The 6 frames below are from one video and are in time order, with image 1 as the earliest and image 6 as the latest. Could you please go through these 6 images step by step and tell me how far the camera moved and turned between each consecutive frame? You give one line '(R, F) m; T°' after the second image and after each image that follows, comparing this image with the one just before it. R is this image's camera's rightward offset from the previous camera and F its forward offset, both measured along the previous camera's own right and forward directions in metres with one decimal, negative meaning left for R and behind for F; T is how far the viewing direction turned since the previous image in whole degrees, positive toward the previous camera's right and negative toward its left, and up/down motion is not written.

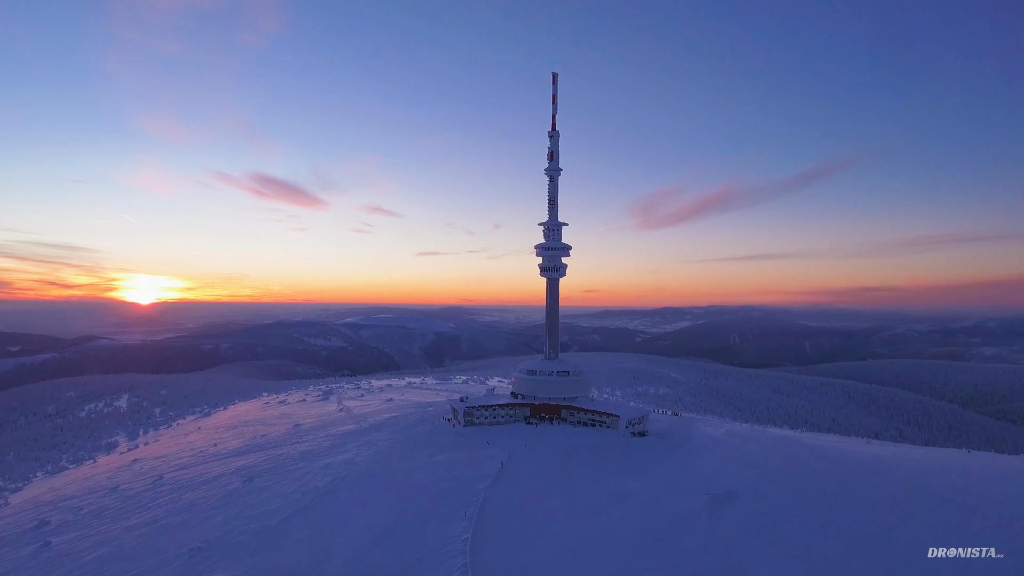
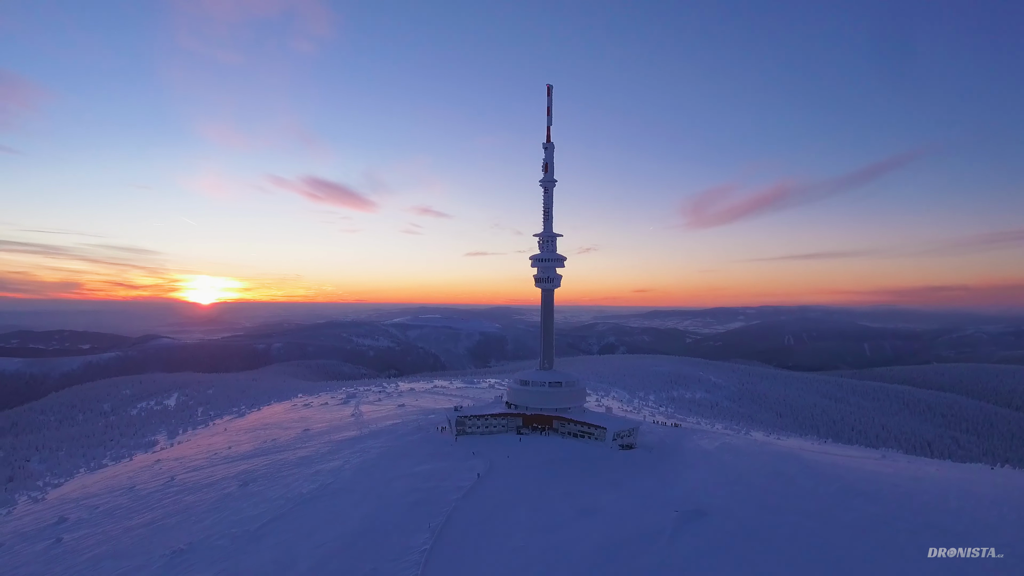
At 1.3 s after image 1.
(+2.1, -0.3) m; -4°
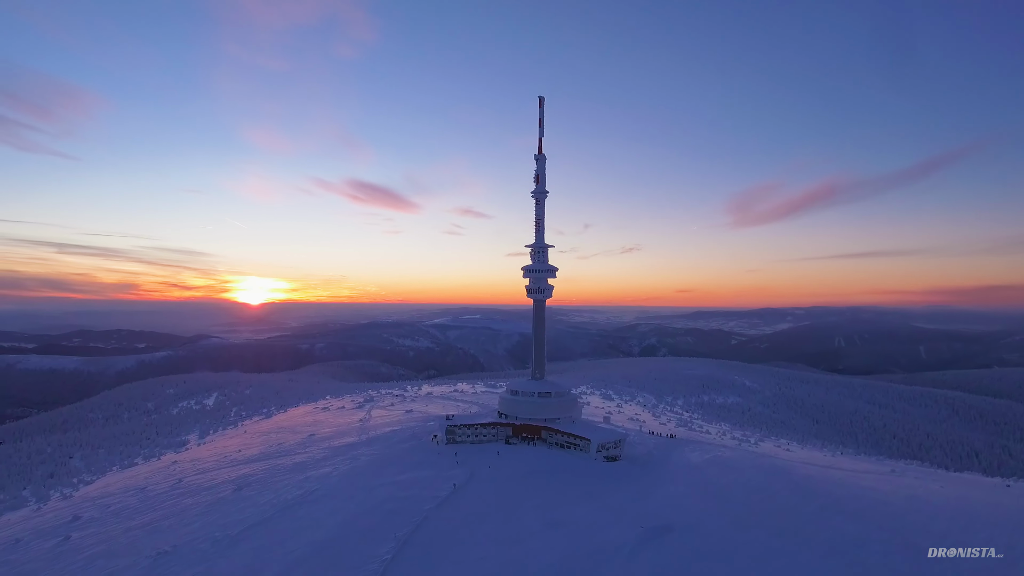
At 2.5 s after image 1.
(+2.0, -0.3) m; -3°
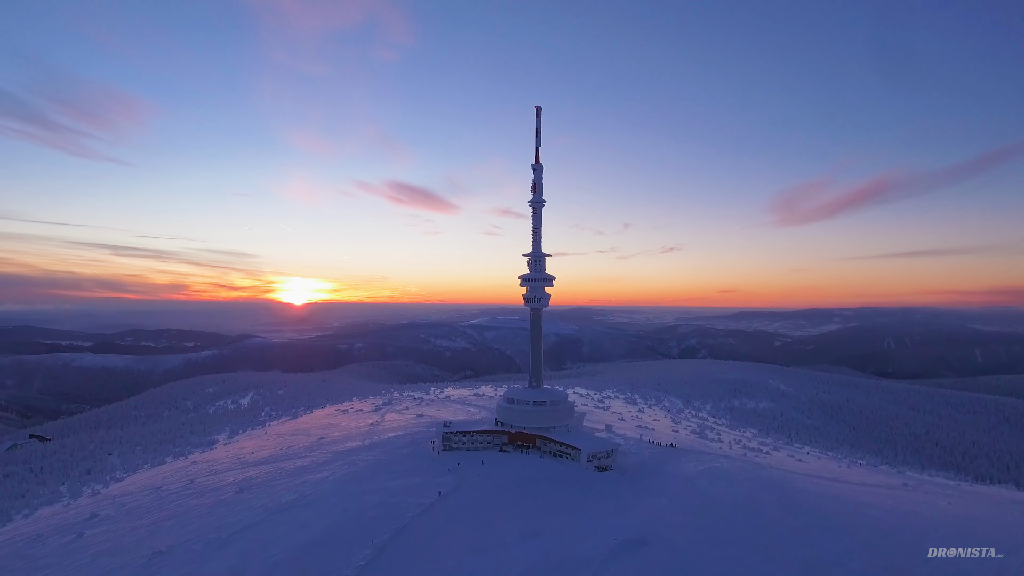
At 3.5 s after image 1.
(+1.7, -0.2) m; -3°
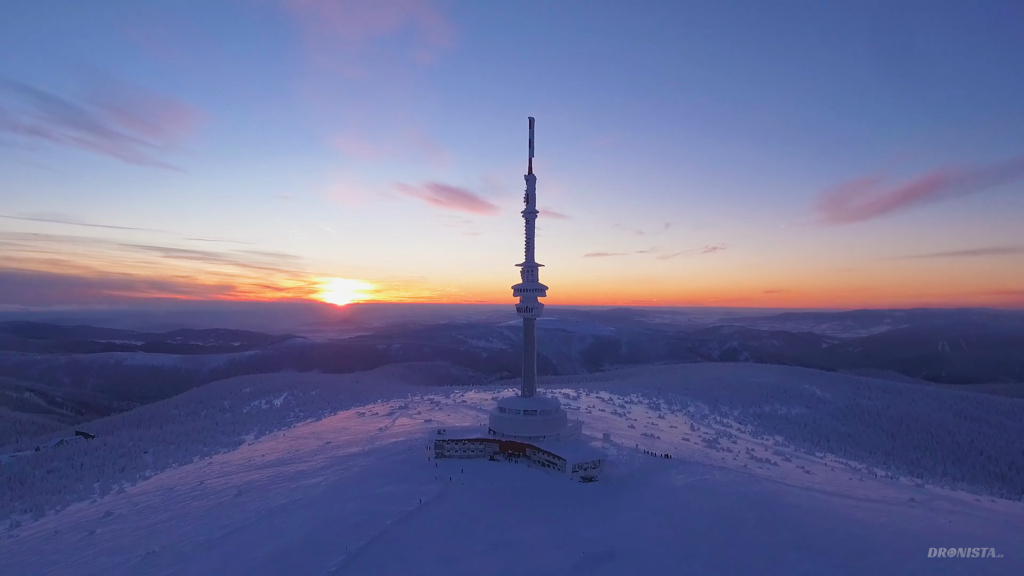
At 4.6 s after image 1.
(+1.9, -0.3) m; -3°
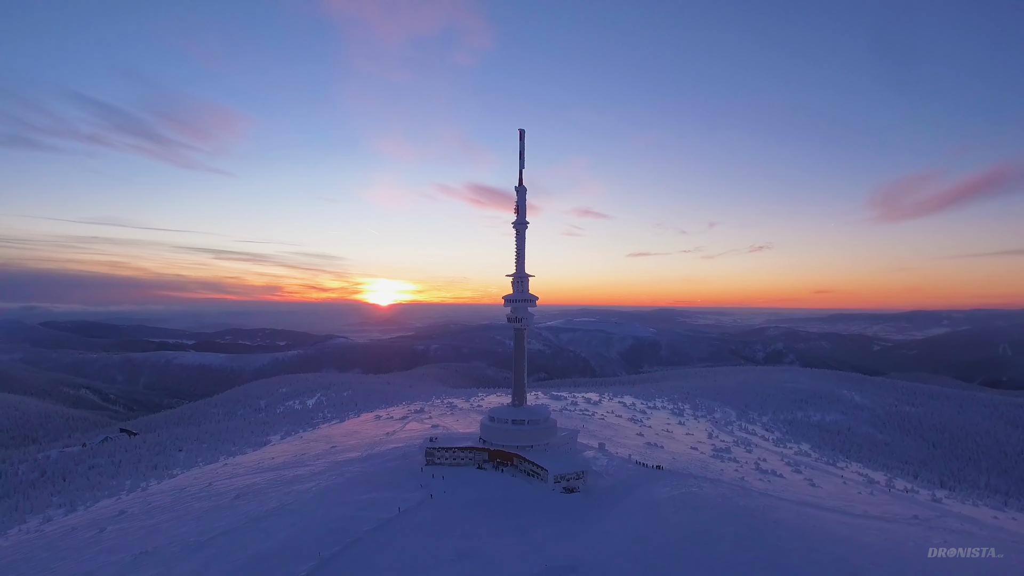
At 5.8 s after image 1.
(+2.2, -0.3) m; -3°
